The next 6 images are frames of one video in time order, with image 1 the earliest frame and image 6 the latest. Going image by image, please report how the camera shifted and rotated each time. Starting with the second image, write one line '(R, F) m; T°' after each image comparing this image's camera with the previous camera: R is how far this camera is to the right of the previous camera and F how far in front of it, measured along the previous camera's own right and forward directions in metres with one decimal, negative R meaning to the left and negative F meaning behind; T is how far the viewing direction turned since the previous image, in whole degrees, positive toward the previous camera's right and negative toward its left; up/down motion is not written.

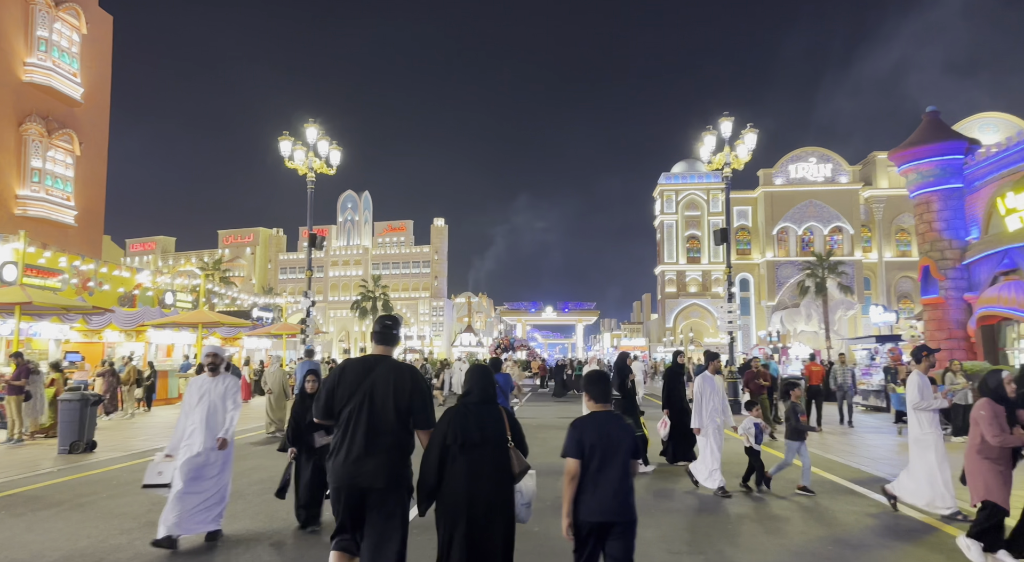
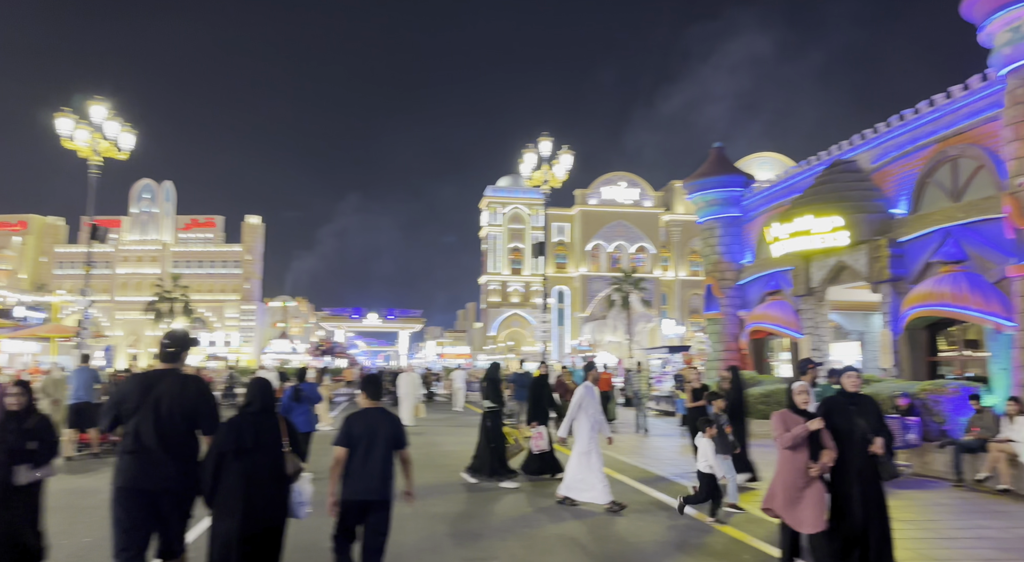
(+1.9, +0.6) m; +15°
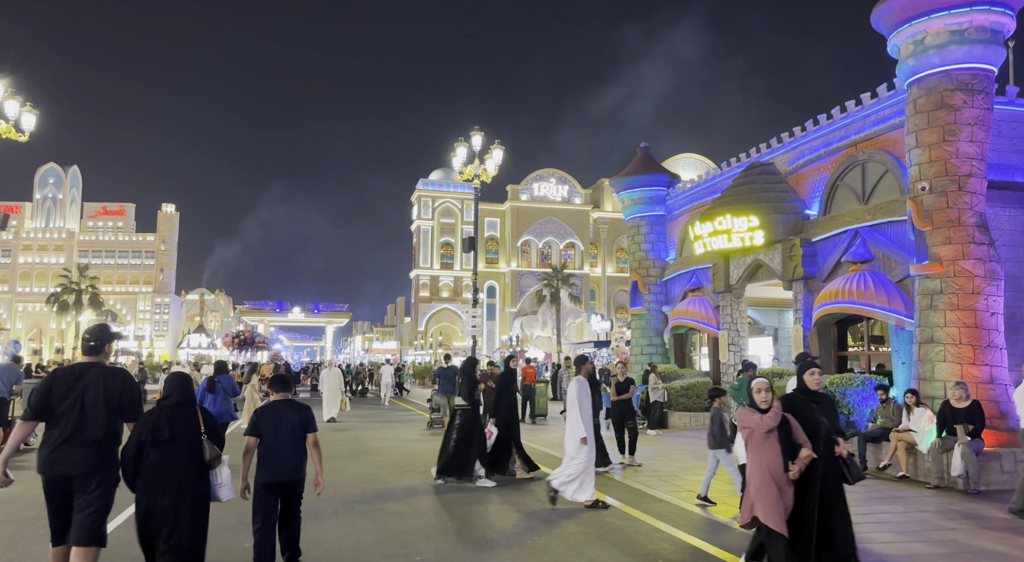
(+0.3, +0.4) m; +6°
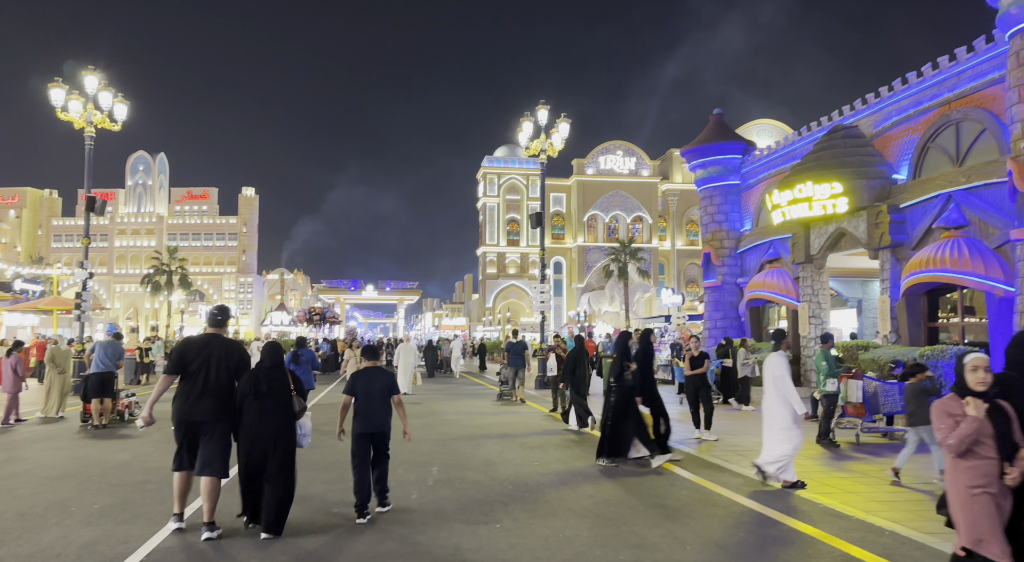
(-0.7, -0.2) m; -6°
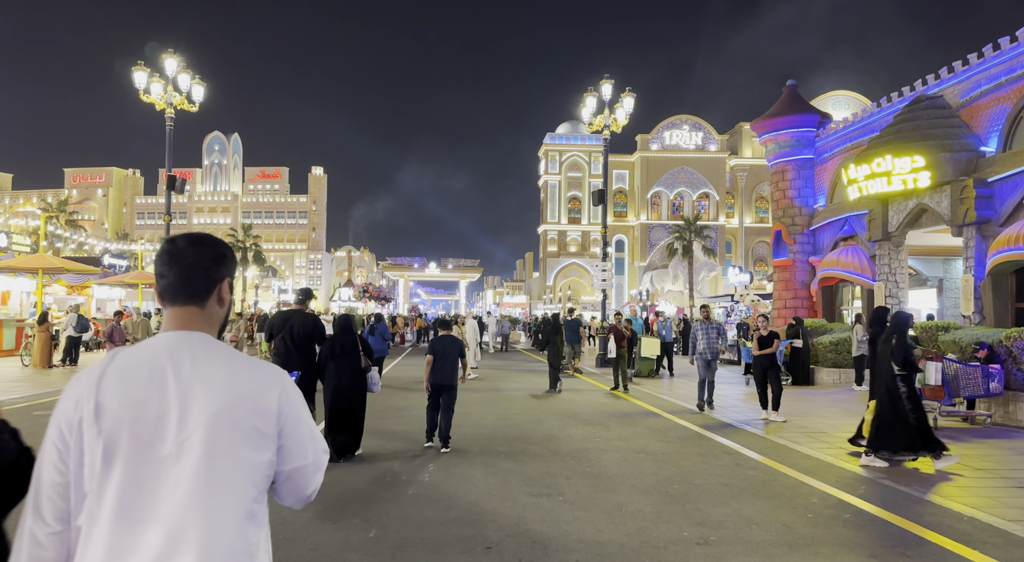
(-0.3, -0.5) m; -5°
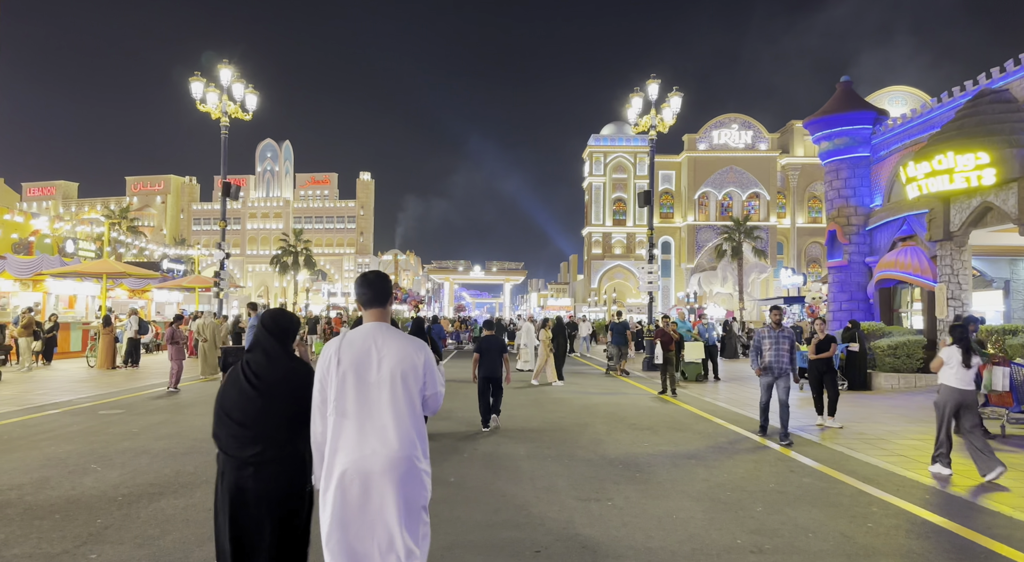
(-0.3, 0.0) m; -4°
